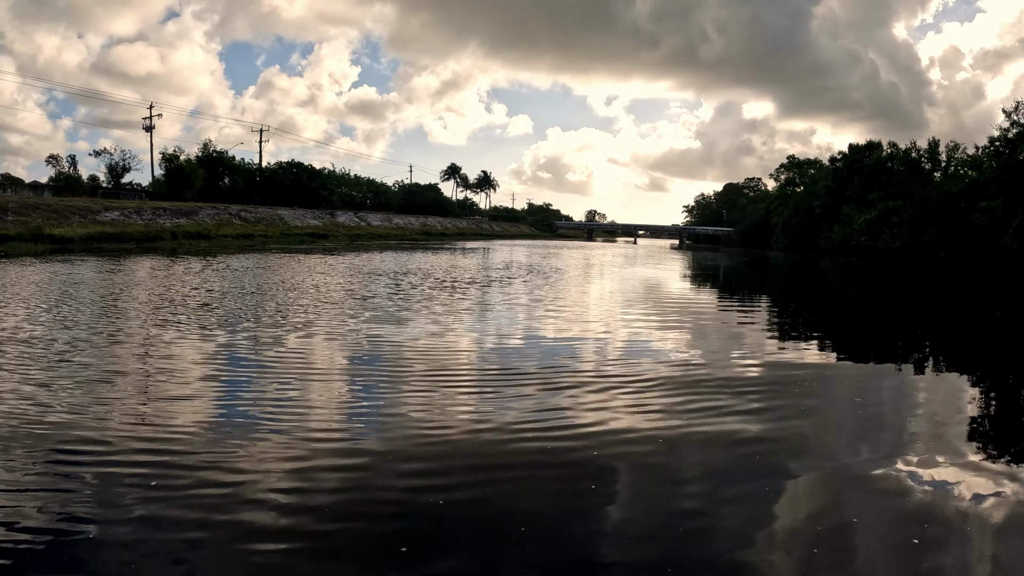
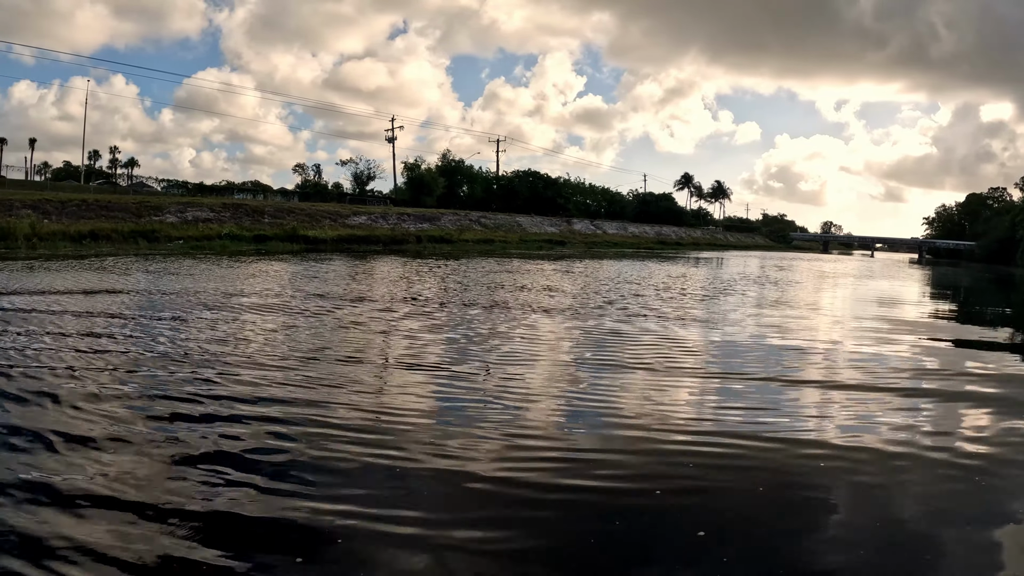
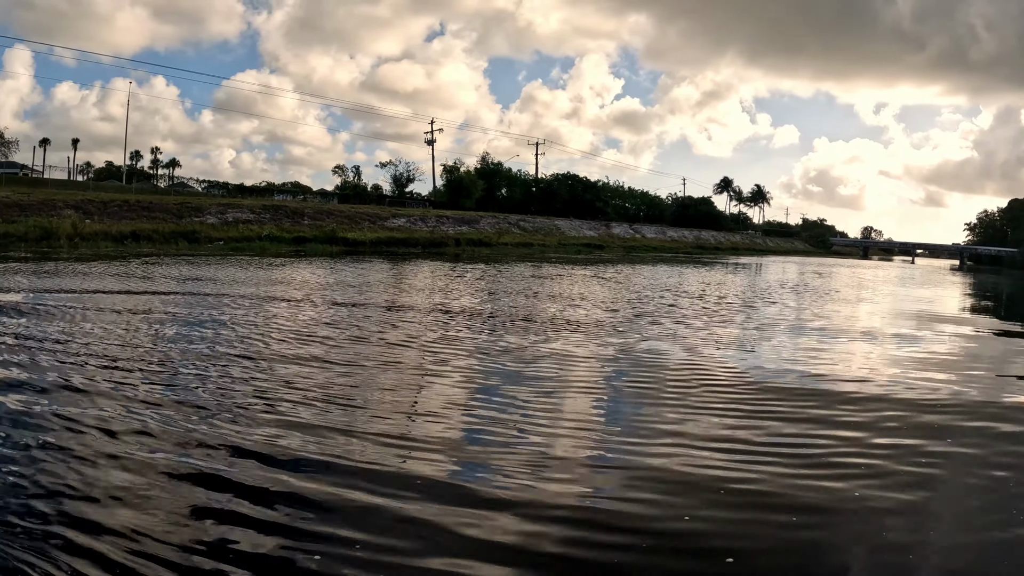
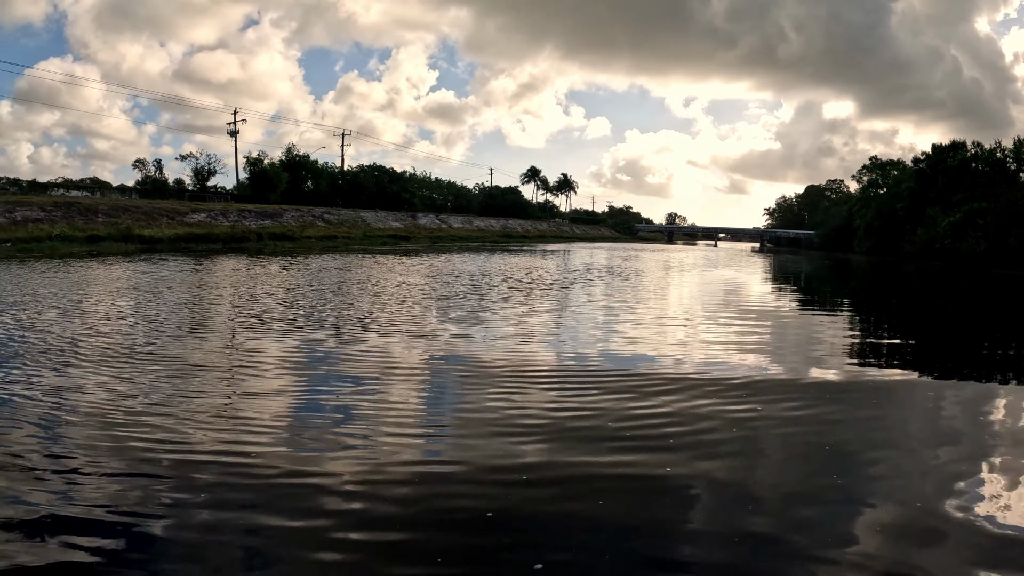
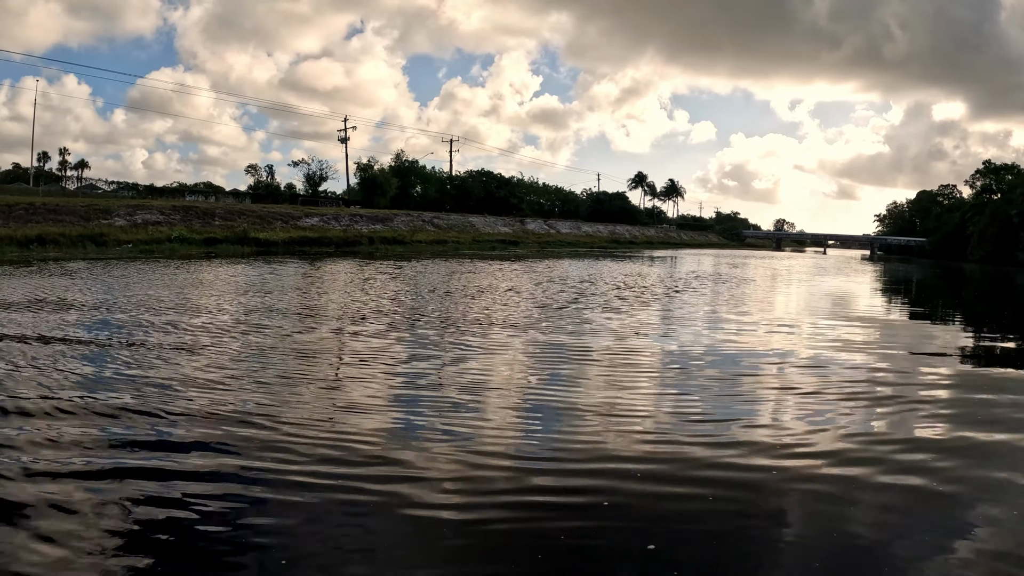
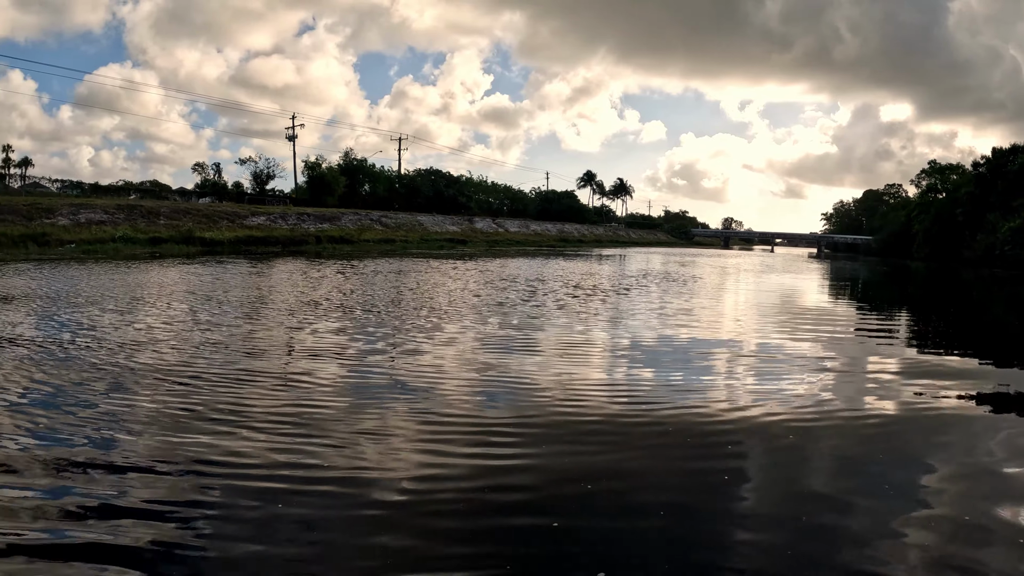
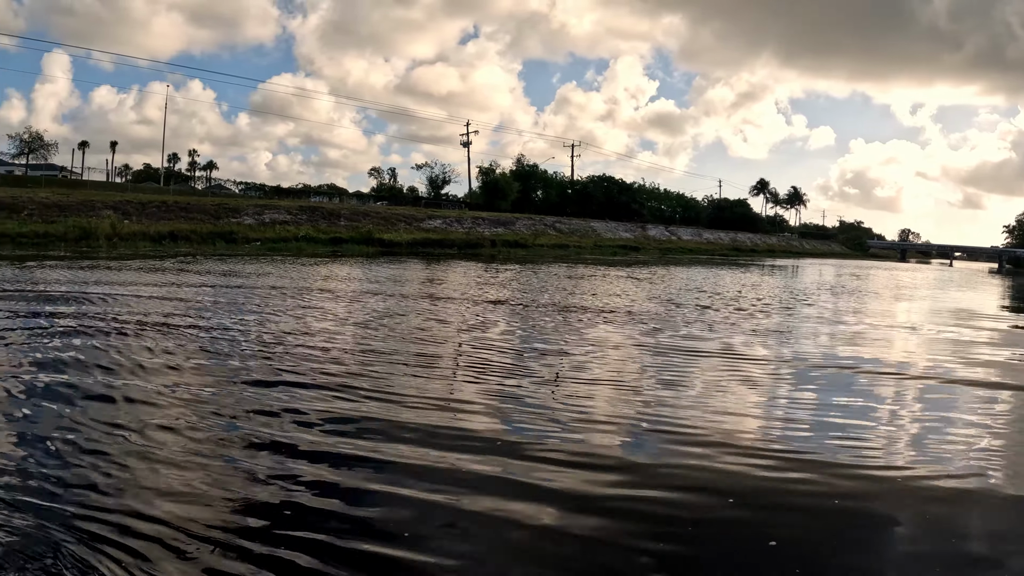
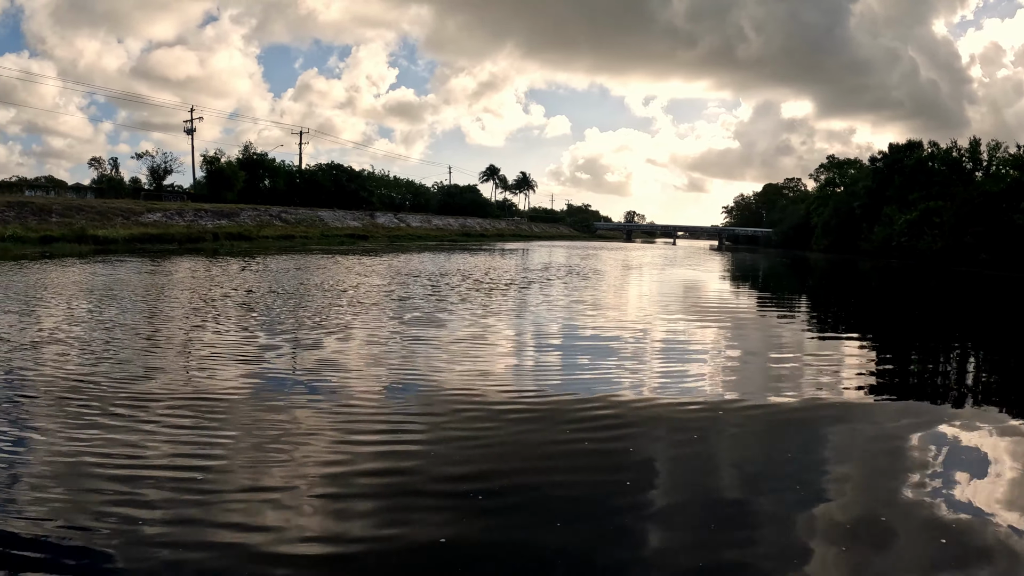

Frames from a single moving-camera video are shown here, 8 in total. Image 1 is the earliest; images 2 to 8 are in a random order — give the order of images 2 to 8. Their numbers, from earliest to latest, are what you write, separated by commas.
8, 4, 6, 5, 2, 3, 7
